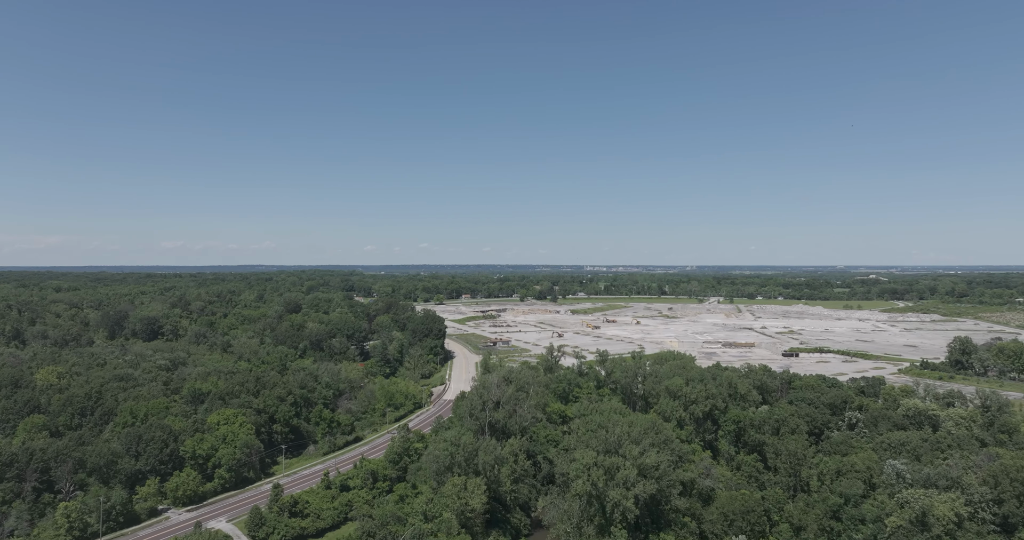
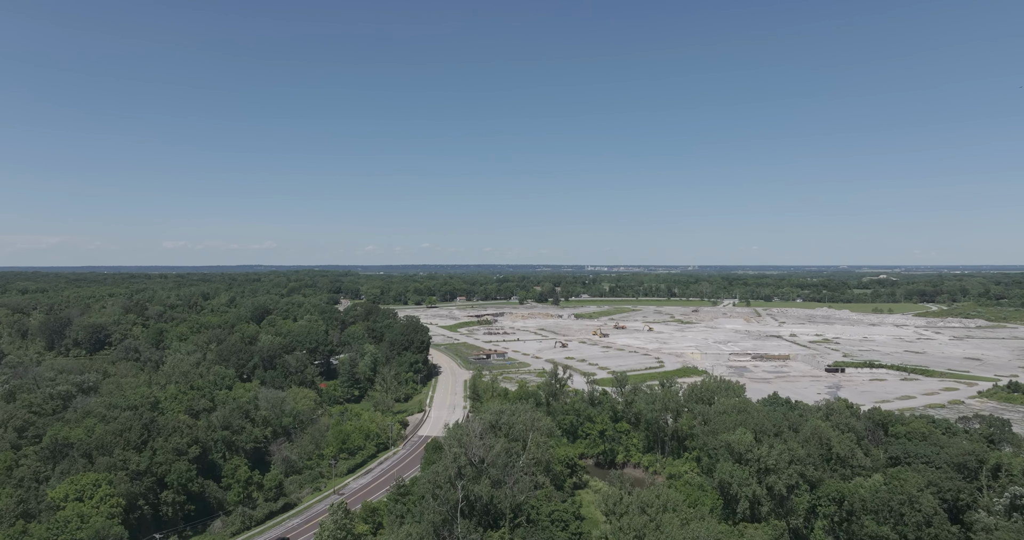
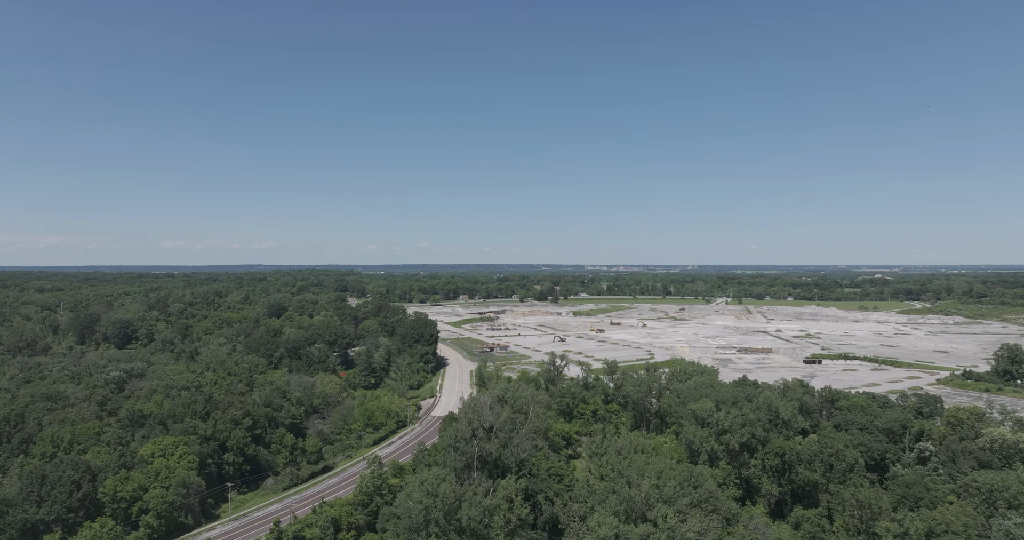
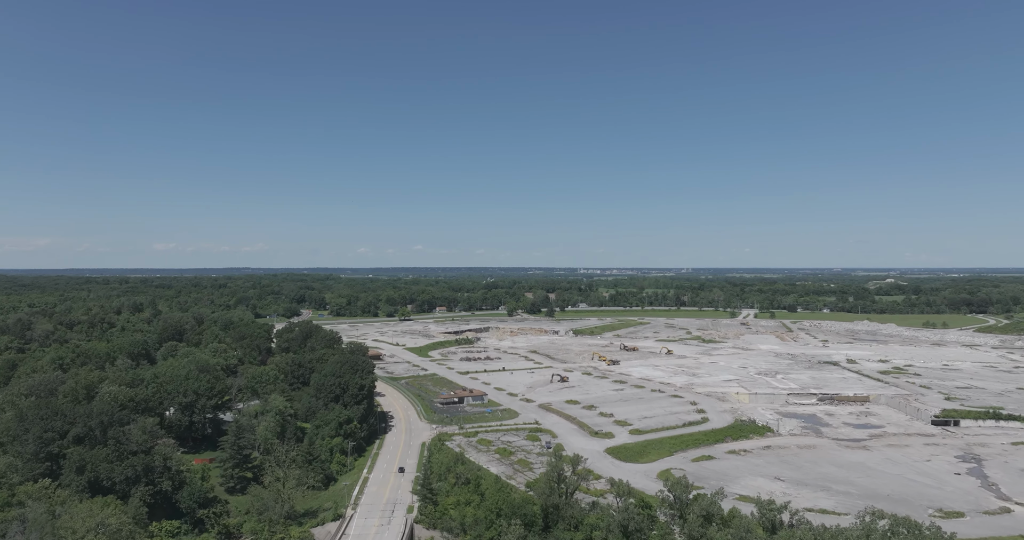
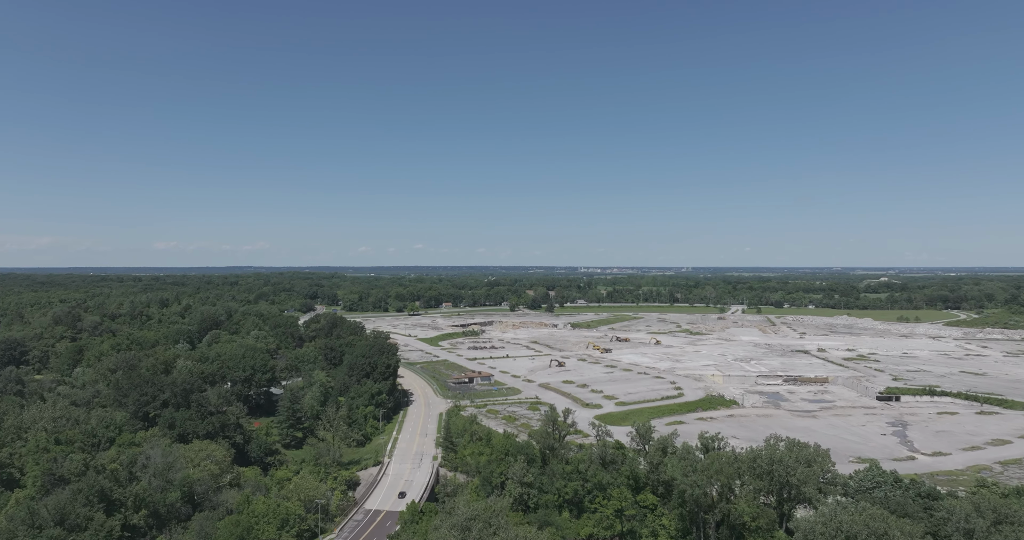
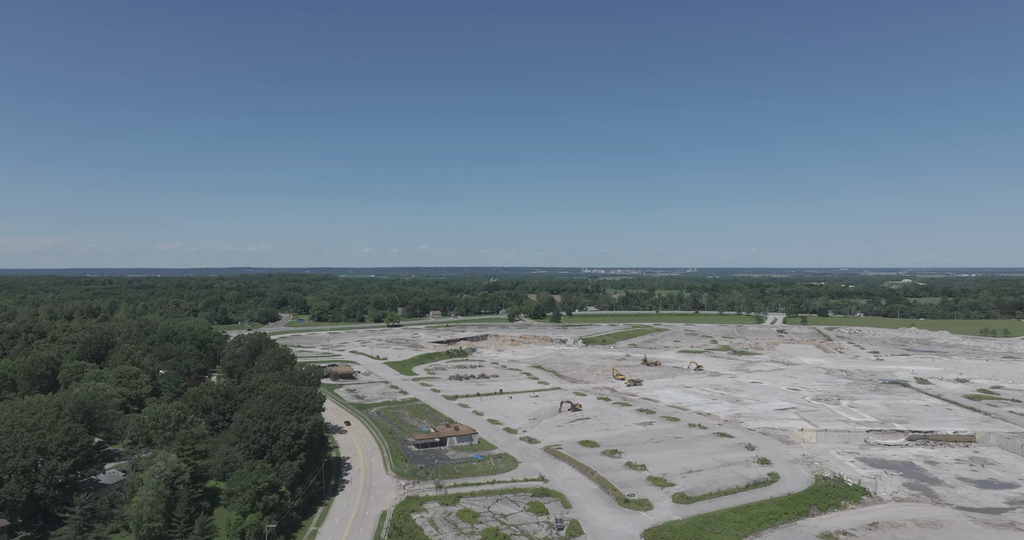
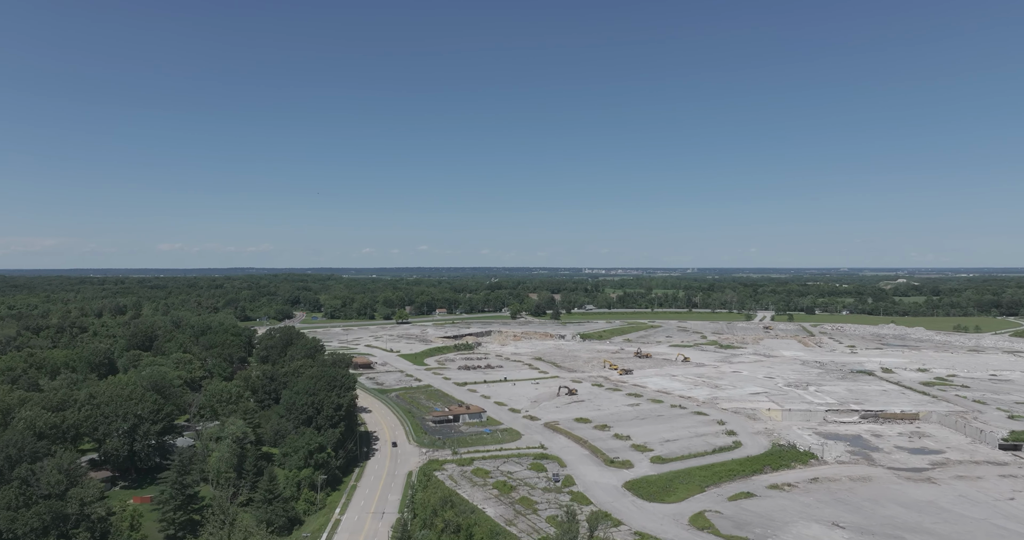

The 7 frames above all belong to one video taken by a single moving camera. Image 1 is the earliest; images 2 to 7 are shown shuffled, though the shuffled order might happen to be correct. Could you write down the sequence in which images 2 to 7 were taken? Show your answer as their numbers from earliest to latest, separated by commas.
3, 2, 5, 4, 7, 6
